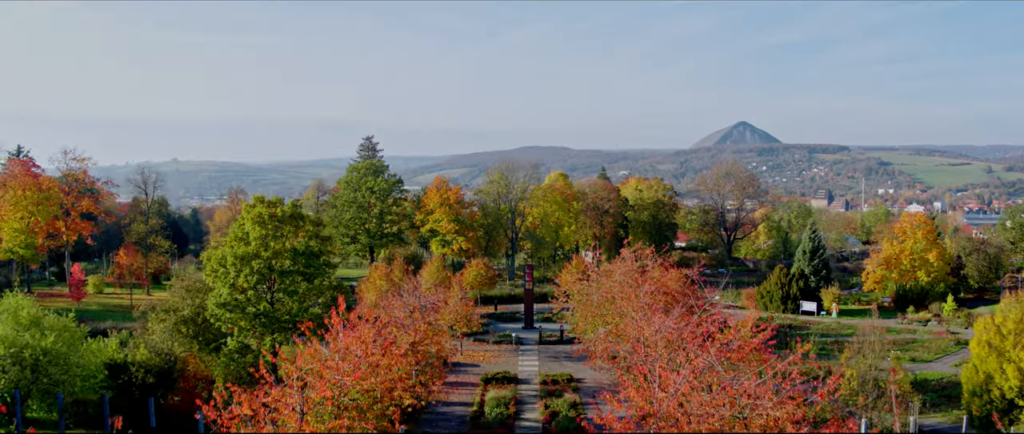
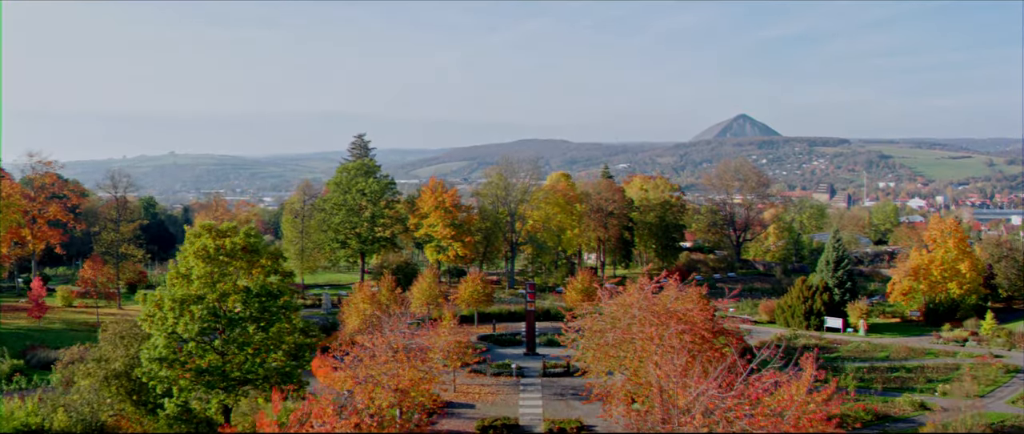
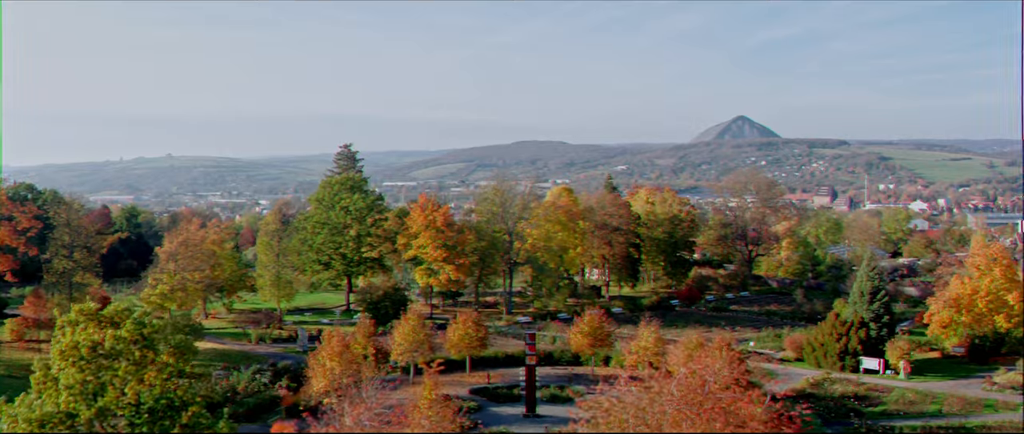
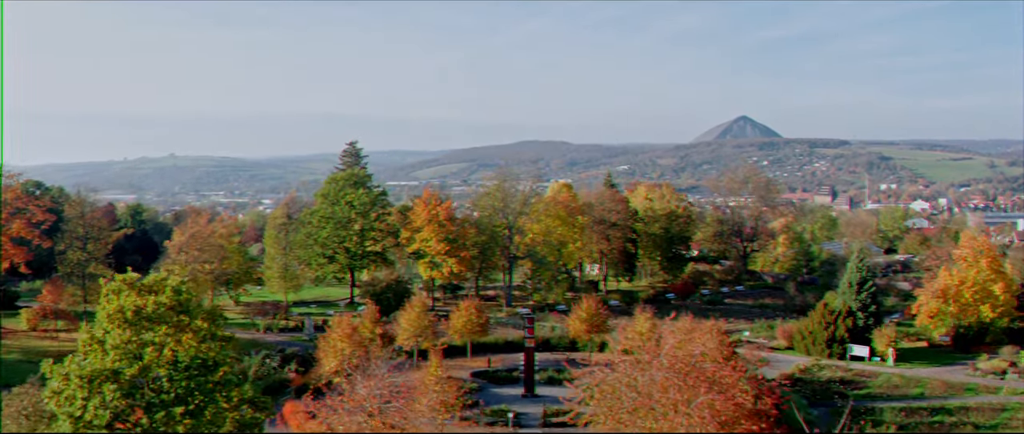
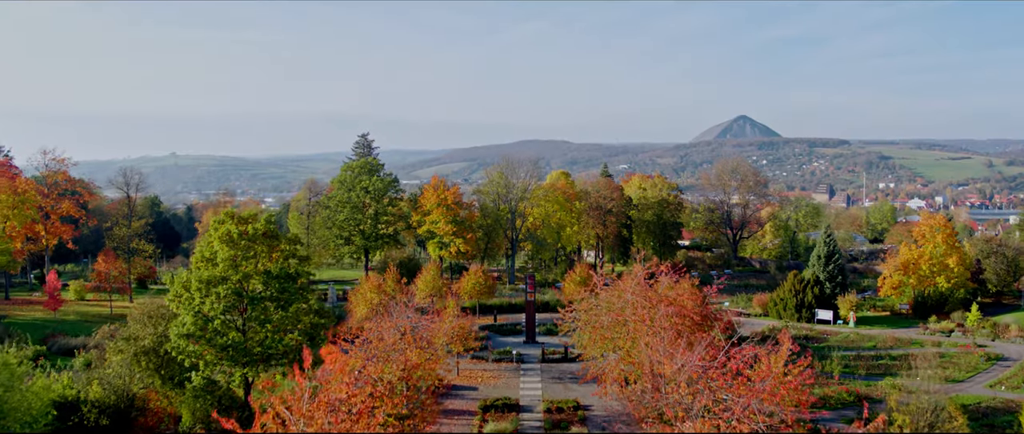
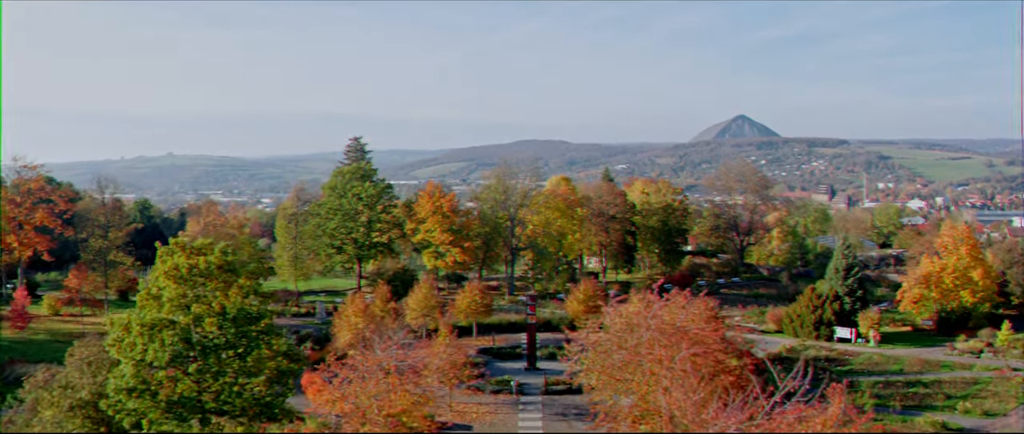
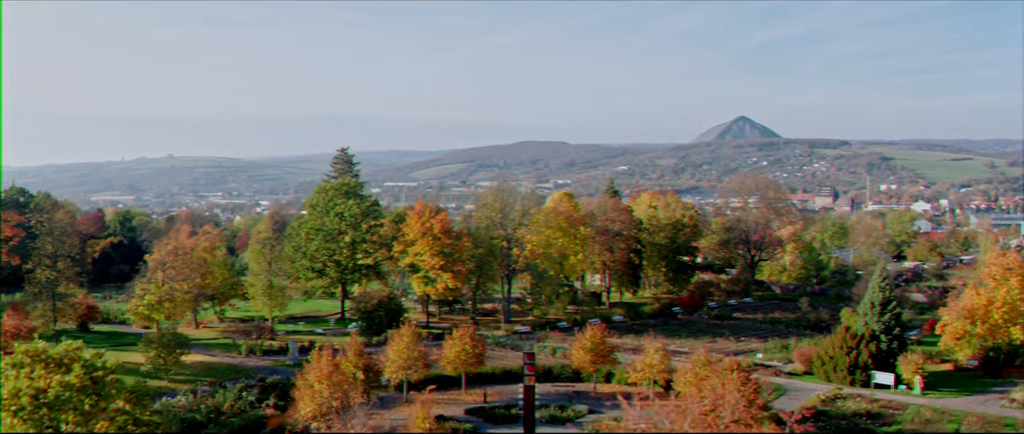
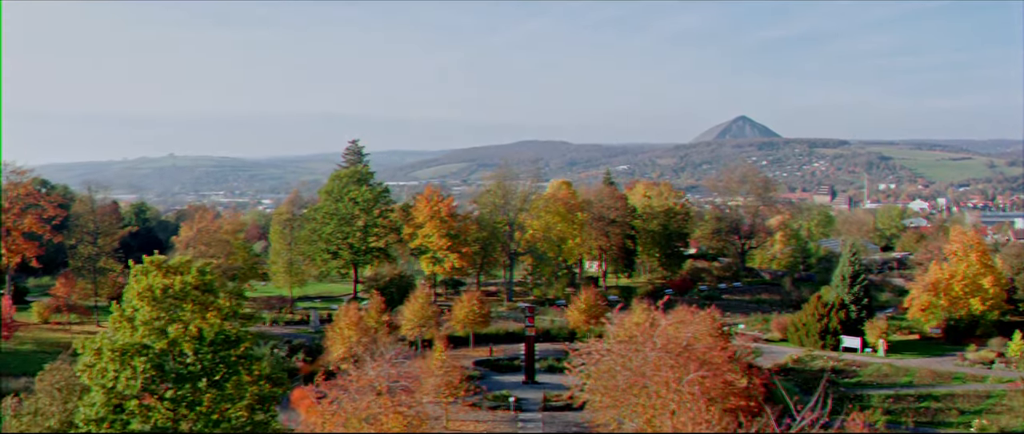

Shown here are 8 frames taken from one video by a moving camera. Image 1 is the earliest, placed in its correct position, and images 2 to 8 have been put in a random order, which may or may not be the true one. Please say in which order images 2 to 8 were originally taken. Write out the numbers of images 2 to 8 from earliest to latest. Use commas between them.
5, 2, 6, 8, 4, 3, 7
